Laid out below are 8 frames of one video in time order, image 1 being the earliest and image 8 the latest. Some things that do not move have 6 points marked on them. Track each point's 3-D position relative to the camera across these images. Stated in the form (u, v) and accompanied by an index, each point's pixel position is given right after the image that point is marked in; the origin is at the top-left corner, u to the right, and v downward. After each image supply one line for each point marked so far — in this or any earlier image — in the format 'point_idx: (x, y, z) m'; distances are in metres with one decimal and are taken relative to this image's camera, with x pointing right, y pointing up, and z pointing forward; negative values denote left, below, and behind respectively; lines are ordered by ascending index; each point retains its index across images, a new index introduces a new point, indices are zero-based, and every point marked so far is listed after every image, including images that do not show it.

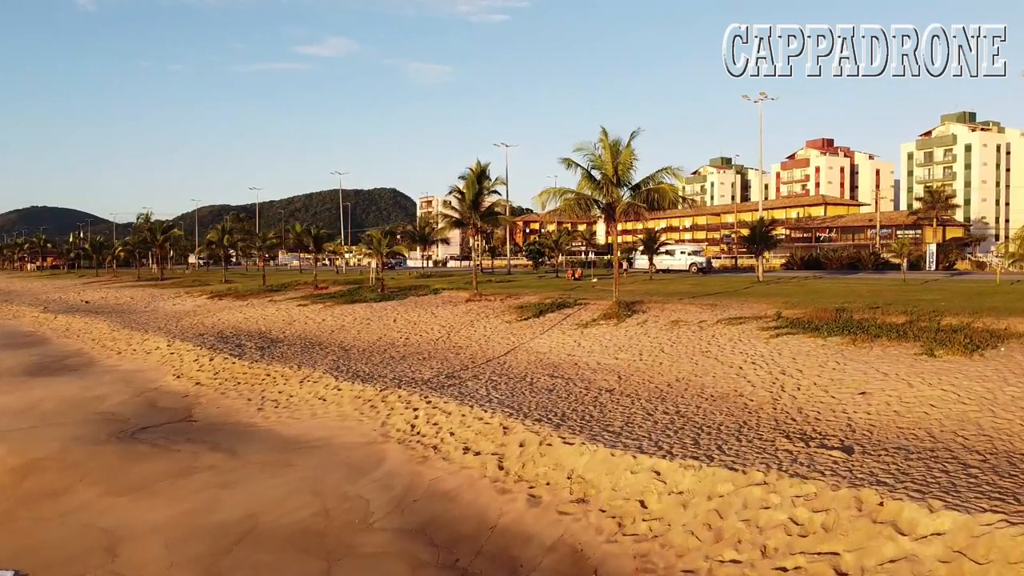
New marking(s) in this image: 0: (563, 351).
0: (+1.4, -1.8, +19.9) m
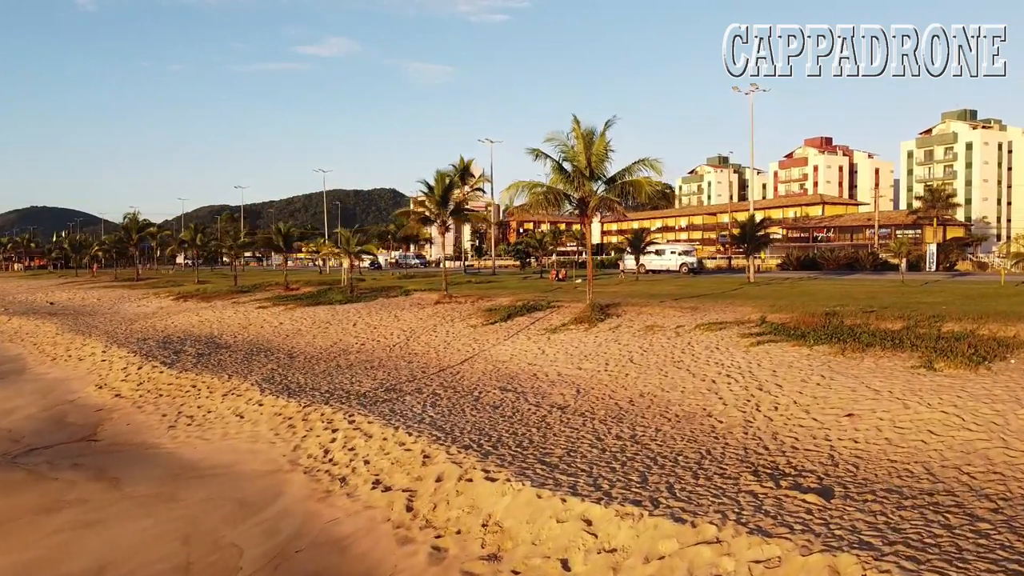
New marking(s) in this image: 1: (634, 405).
0: (+0.3, -1.8, +18.0) m
1: (+2.2, -2.1, +12.9) m
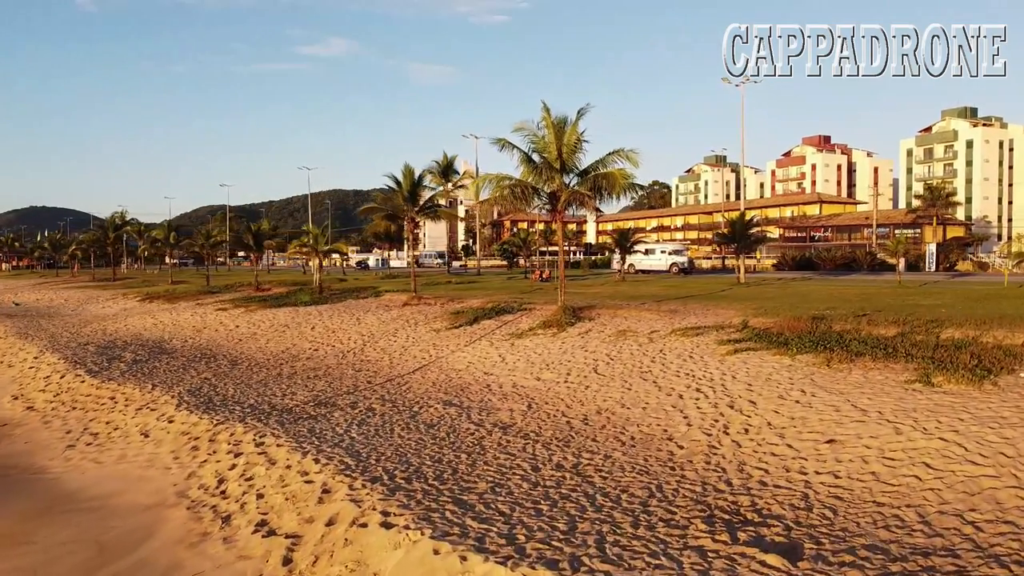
0: (-0.7, -1.9, +16.3) m
1: (+1.2, -2.2, +11.2) m
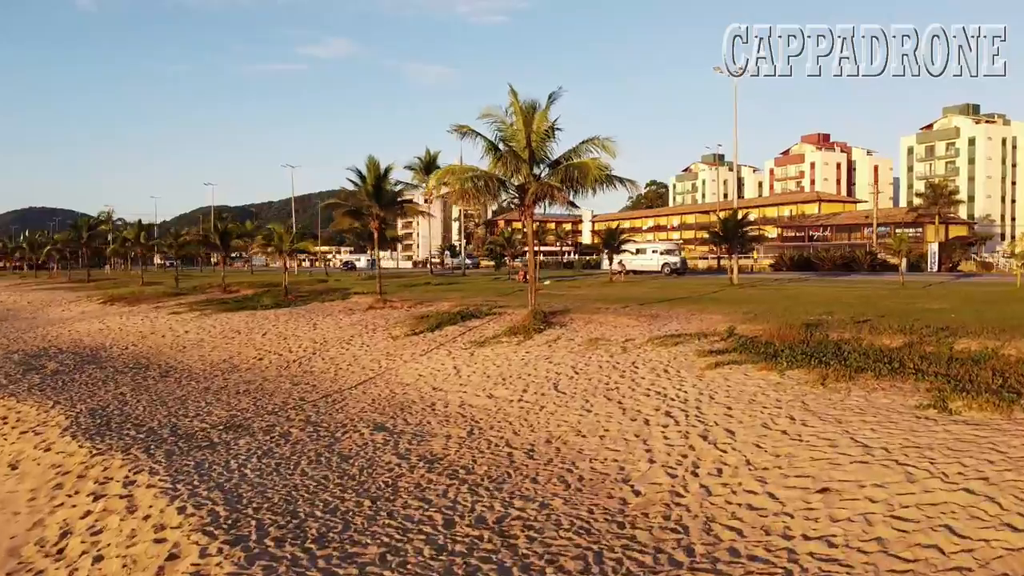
0: (-1.6, -1.9, +14.4) m
1: (+0.3, -2.2, +9.3) m
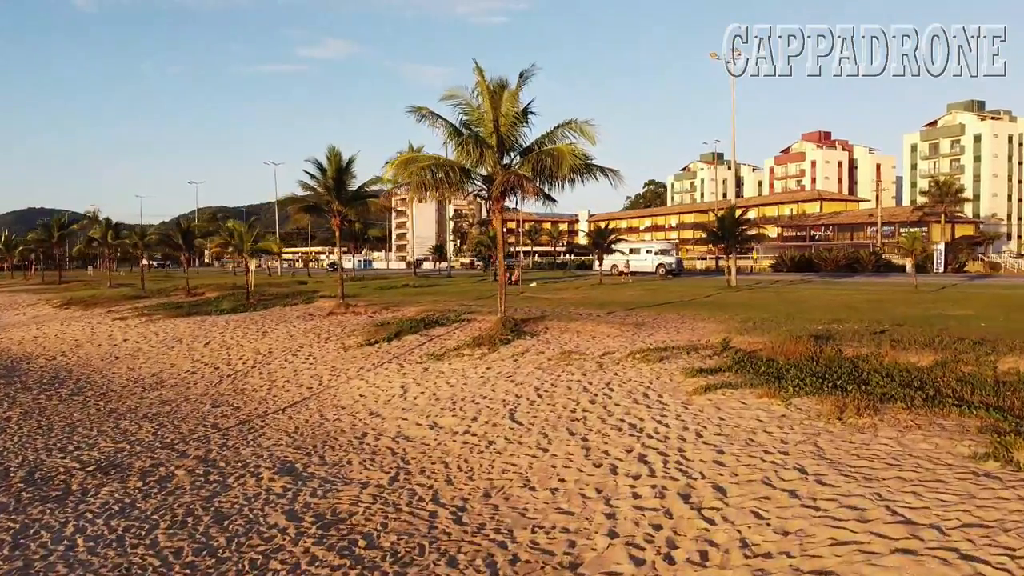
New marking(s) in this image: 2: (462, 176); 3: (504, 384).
0: (-2.4, -2.0, +12.2) m
1: (-0.5, -2.3, +7.0) m
2: (-1.1, +2.6, +16.6) m
3: (-0.1, -1.7, +12.2) m
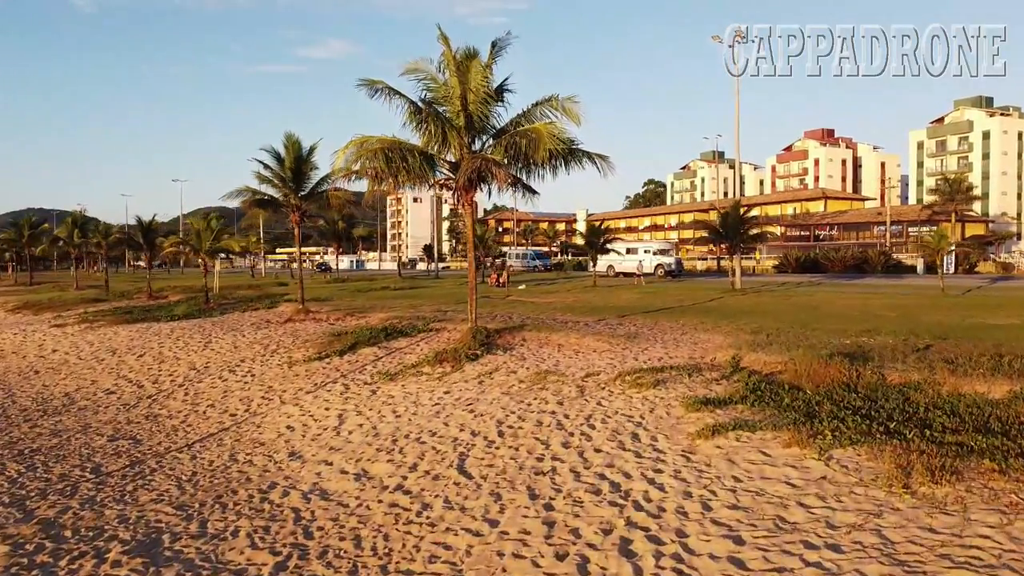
0: (-3.0, -2.1, +9.8) m
1: (-1.1, -2.4, +4.7) m
2: (-1.7, +2.5, +14.2) m
3: (-0.7, -1.8, +9.8) m
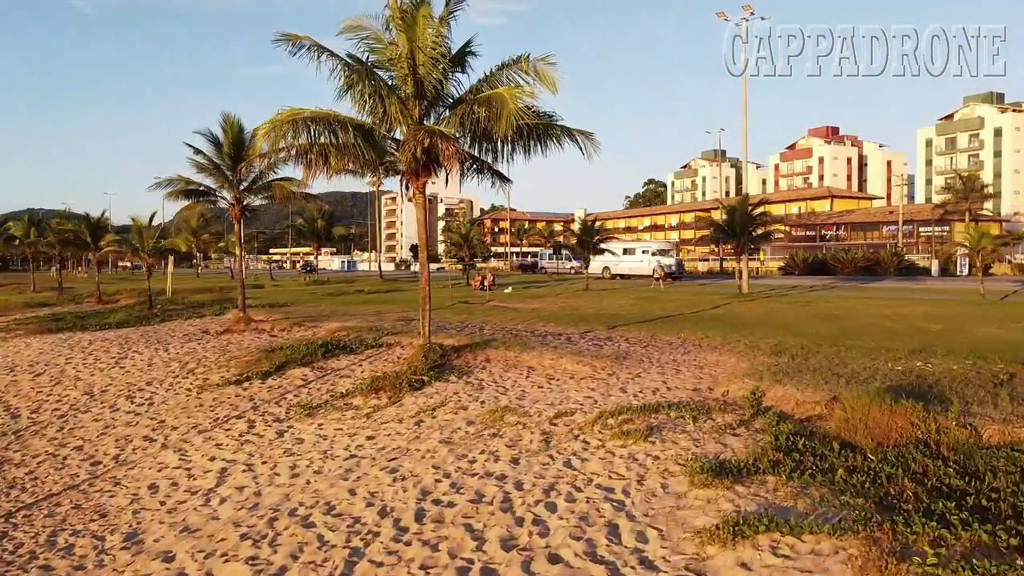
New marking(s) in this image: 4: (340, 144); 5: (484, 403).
0: (-3.6, -2.2, +7.0) m
1: (-1.7, -2.5, +1.9) m
2: (-2.3, +2.4, +11.4) m
3: (-1.3, -1.9, +7.1) m
4: (-2.6, +2.3, +11.3) m
5: (-0.3, -1.5, +9.2) m
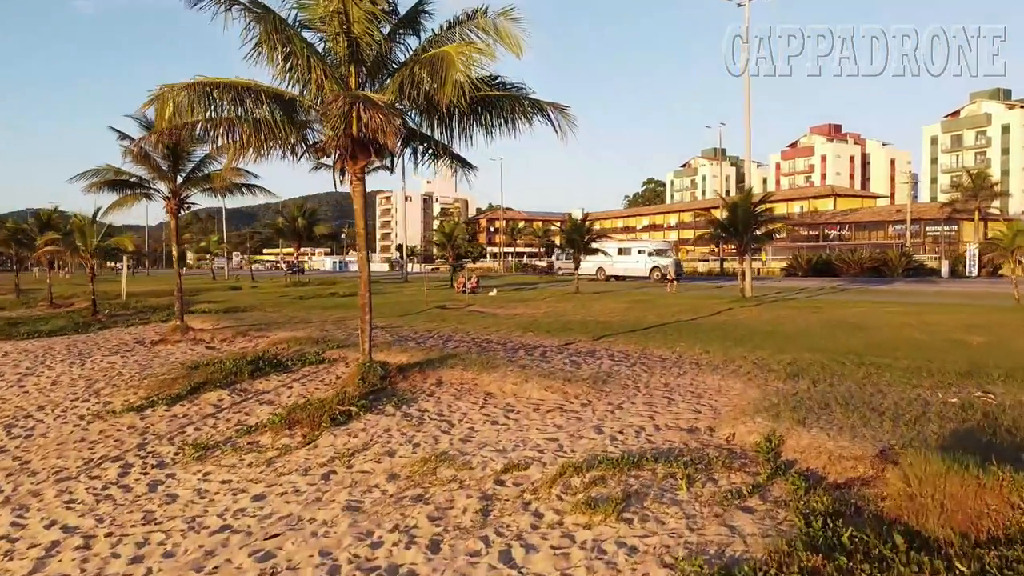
0: (-4.2, -2.3, +5.0) m
1: (-2.3, -2.6, -0.1) m
2: (-2.9, +2.3, +9.4) m
3: (-1.9, -2.0, +5.0) m
4: (-3.2, +2.2, +9.3) m
5: (-0.9, -1.6, +7.2) m
